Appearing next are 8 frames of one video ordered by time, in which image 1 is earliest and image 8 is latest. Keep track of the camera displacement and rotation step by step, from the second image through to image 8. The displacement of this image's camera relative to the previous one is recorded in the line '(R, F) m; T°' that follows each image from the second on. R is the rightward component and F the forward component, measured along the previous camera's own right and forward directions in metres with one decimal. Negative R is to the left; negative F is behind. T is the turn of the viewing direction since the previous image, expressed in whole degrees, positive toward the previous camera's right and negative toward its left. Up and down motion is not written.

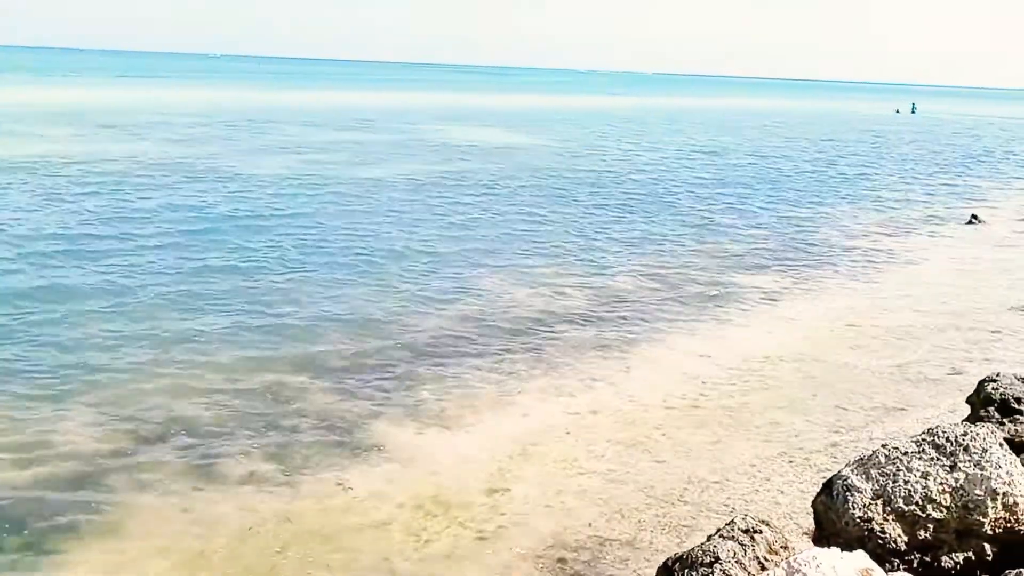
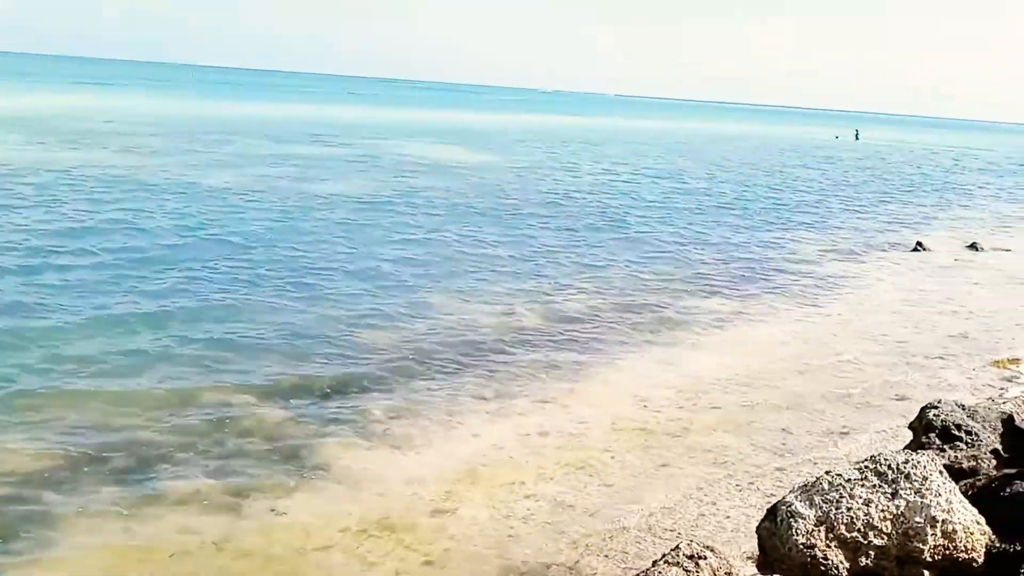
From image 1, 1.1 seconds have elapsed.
(+1.7, +0.3) m; -3°
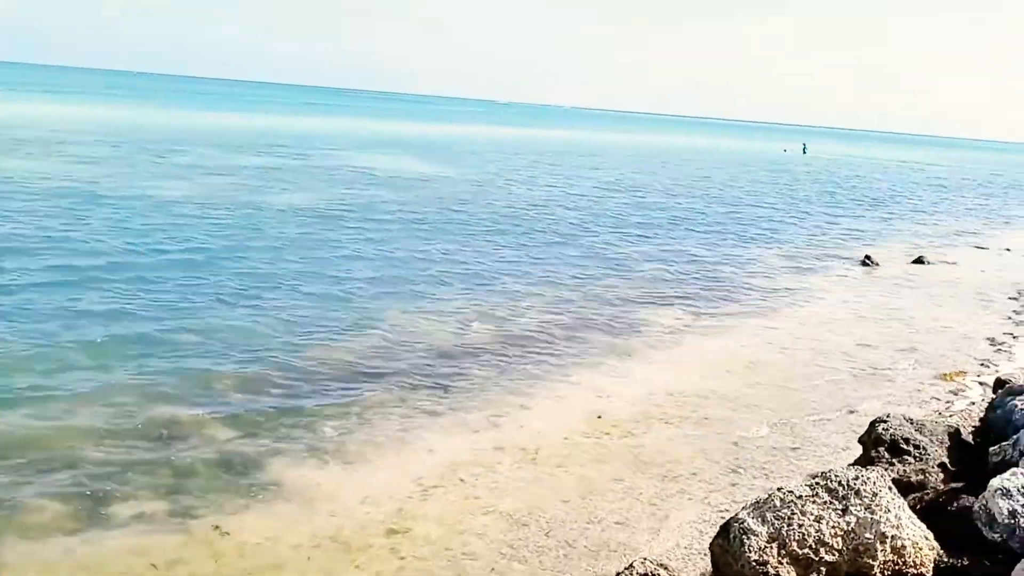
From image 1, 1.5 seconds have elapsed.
(+0.2, +0.2) m; +3°
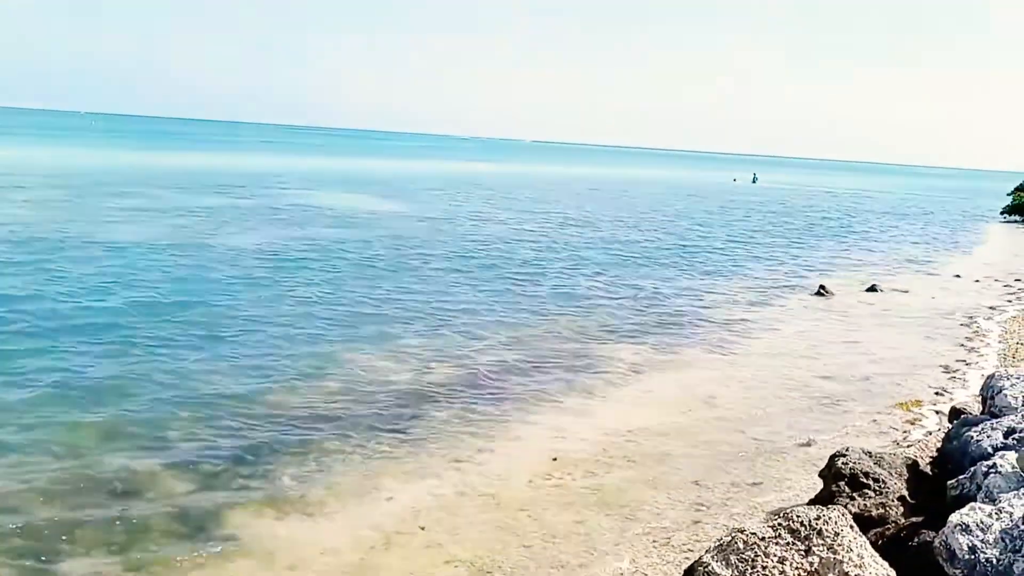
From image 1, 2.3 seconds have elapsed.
(+0.3, +0.2) m; +2°
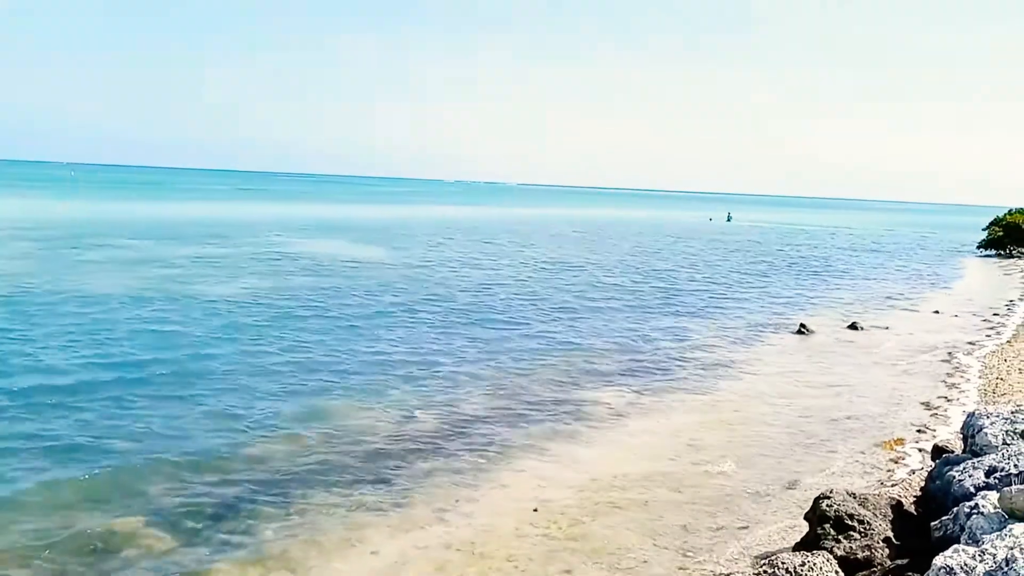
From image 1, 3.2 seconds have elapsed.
(+0.3, 0.0) m; 0°
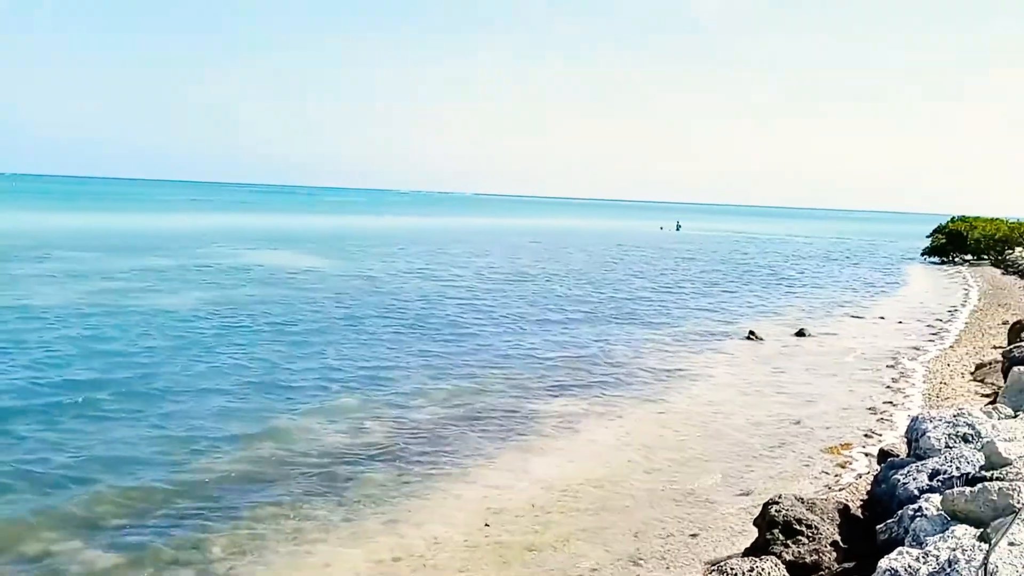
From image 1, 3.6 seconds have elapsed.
(+0.2, +0.1) m; +3°
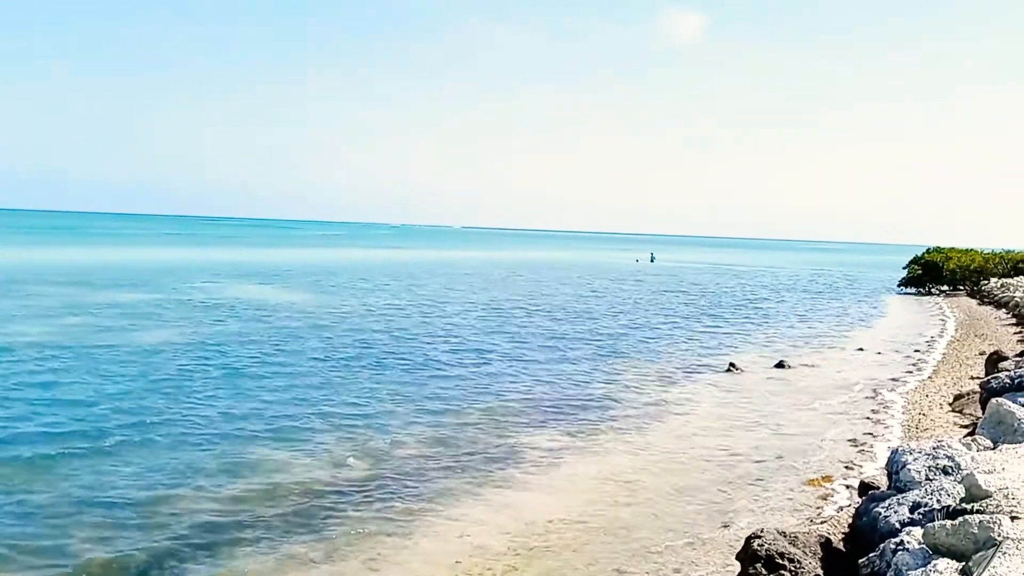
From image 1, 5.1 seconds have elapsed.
(+0.1, 0.0) m; +1°
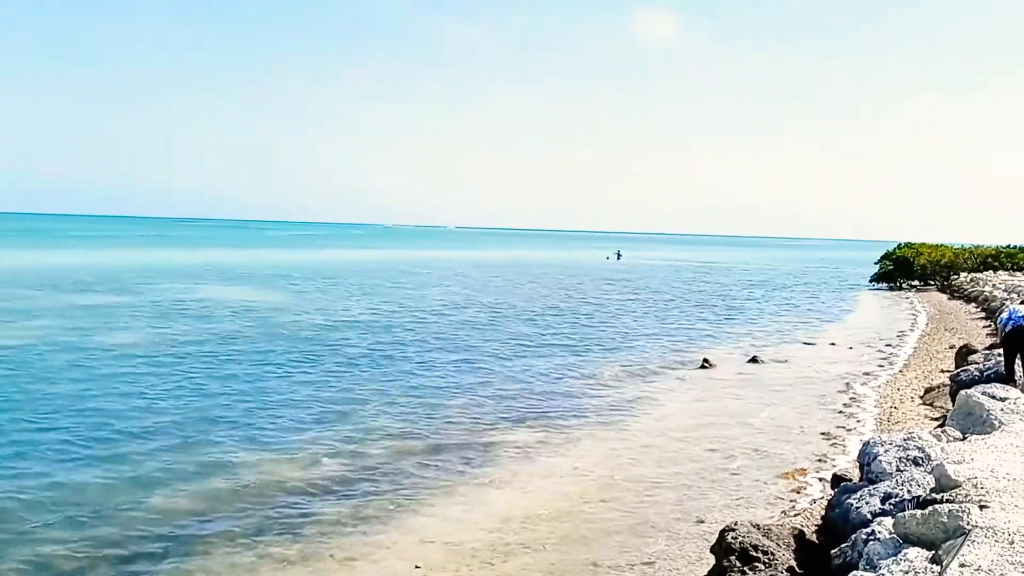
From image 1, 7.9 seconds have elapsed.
(+0.1, 0.0) m; +1°
